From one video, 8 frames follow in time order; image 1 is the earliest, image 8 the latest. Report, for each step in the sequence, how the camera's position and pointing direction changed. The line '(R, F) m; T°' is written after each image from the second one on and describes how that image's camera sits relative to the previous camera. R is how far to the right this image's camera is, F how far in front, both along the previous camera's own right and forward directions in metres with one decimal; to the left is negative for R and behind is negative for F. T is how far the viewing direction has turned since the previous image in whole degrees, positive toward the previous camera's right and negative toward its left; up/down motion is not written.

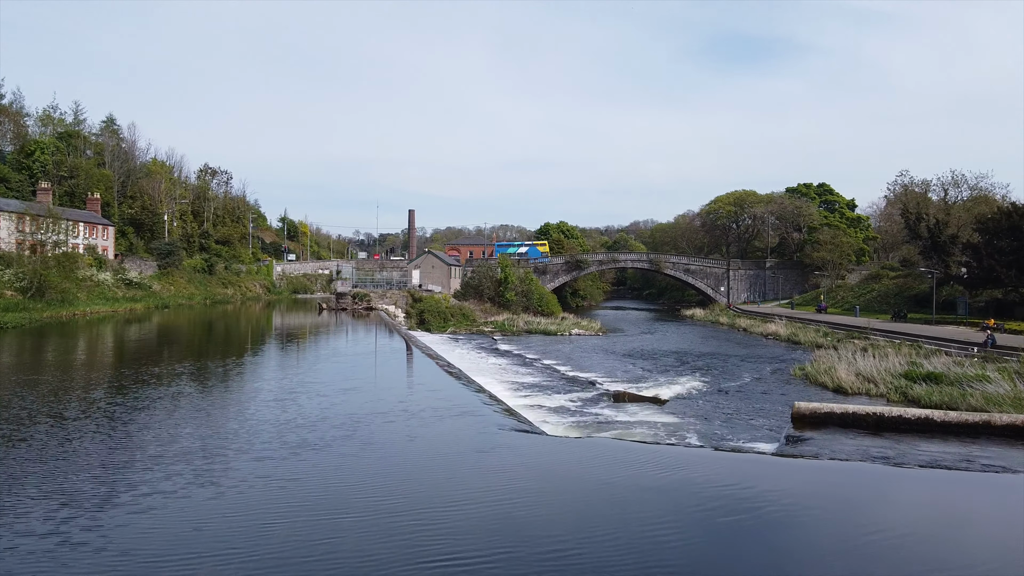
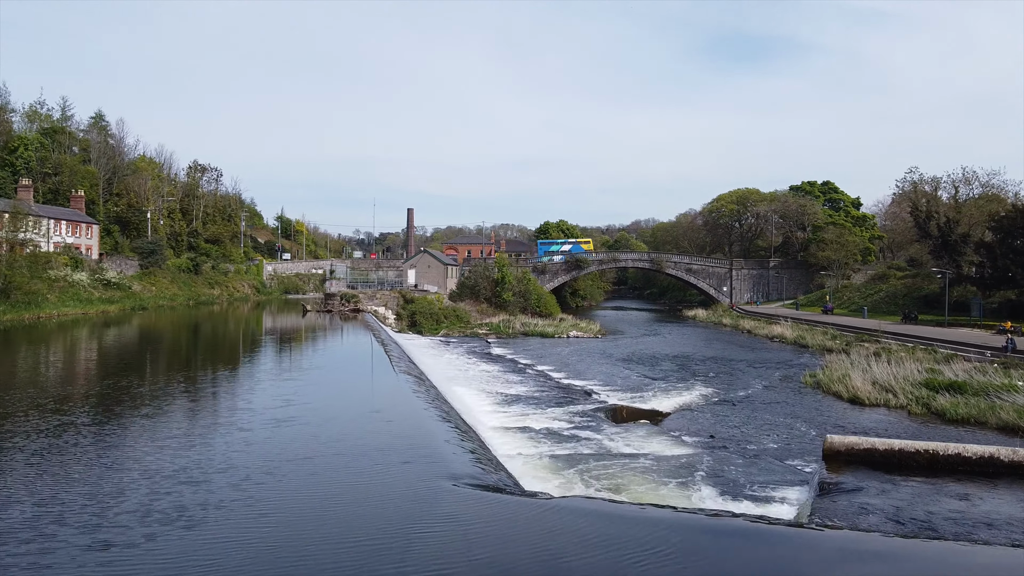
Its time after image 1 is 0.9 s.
(+0.4, +1.7) m; 0°
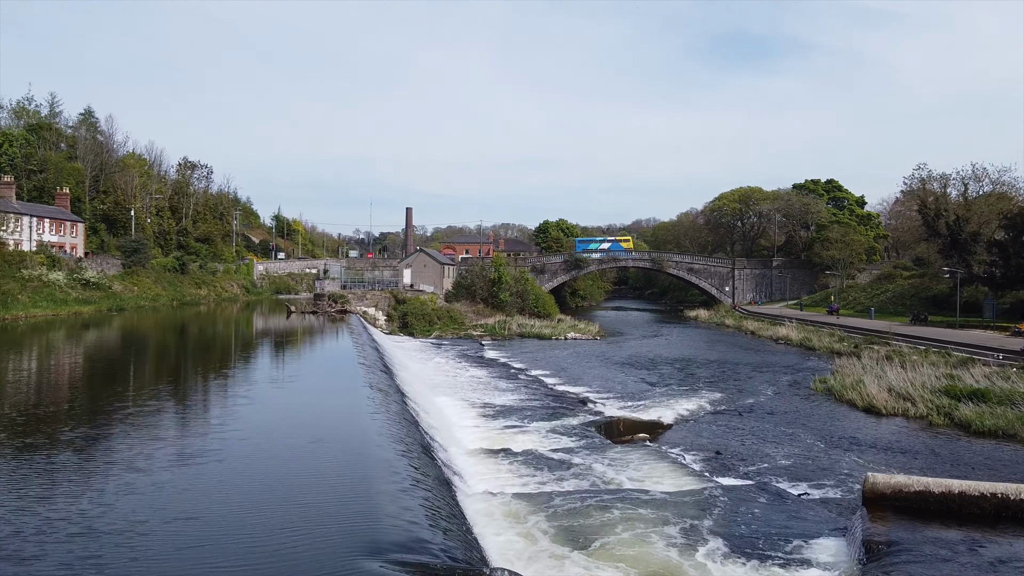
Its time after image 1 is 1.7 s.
(+0.3, +1.5) m; 0°
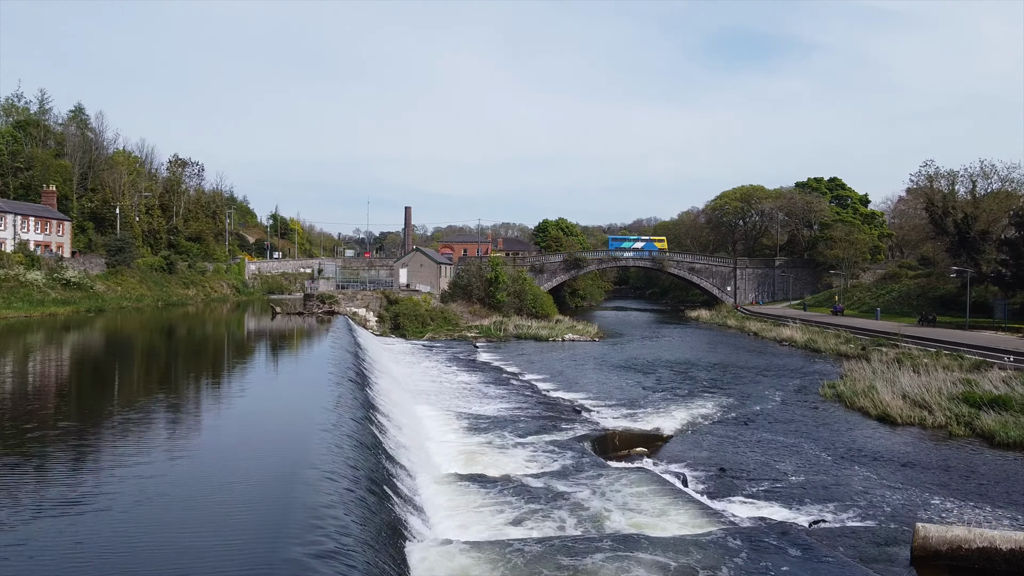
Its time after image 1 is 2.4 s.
(+0.3, +1.2) m; 0°
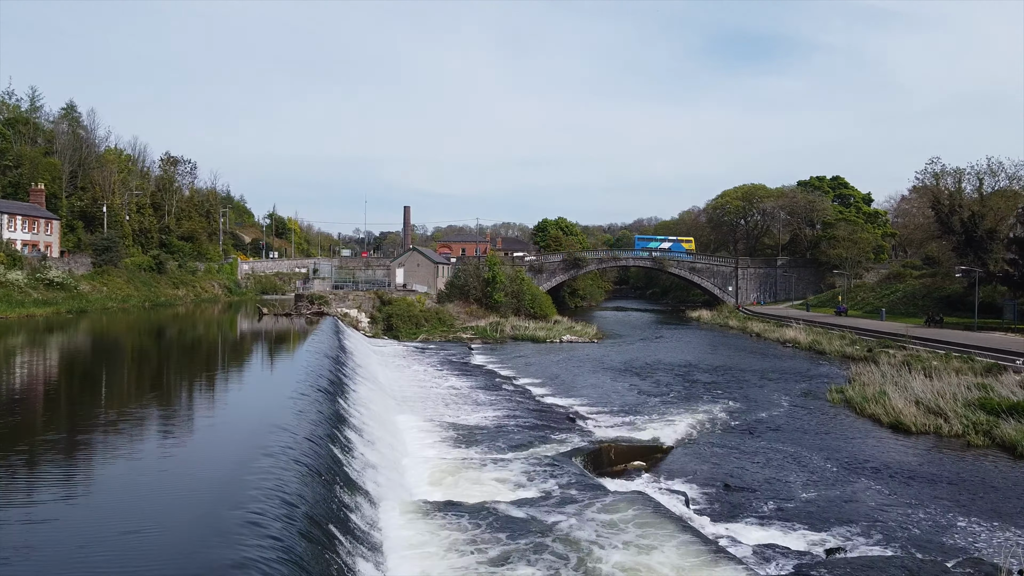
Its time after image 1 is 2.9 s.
(+0.3, +1.0) m; 0°
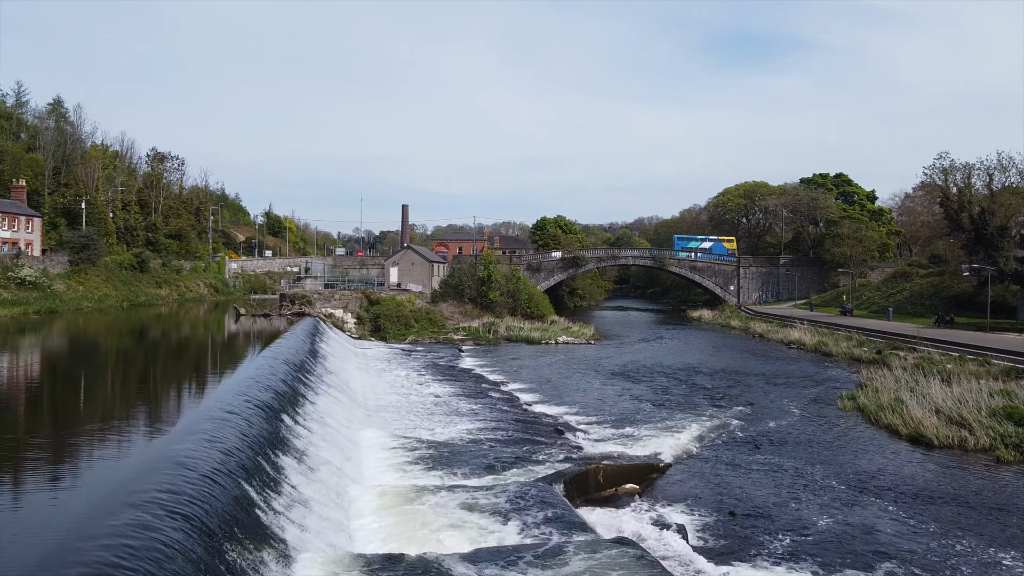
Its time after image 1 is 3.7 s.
(+0.4, +1.5) m; 0°
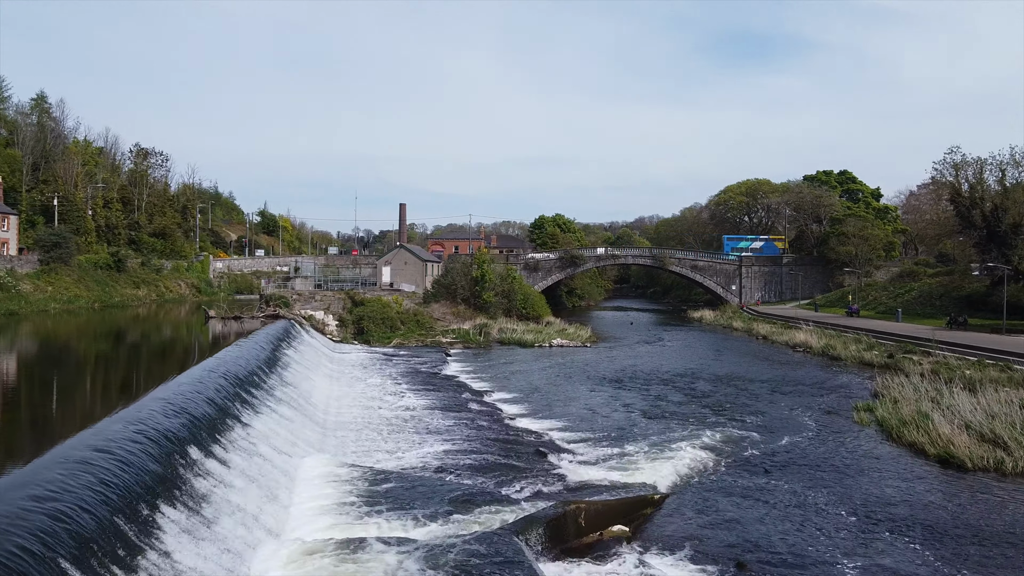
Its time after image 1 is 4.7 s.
(+0.5, +1.8) m; 0°
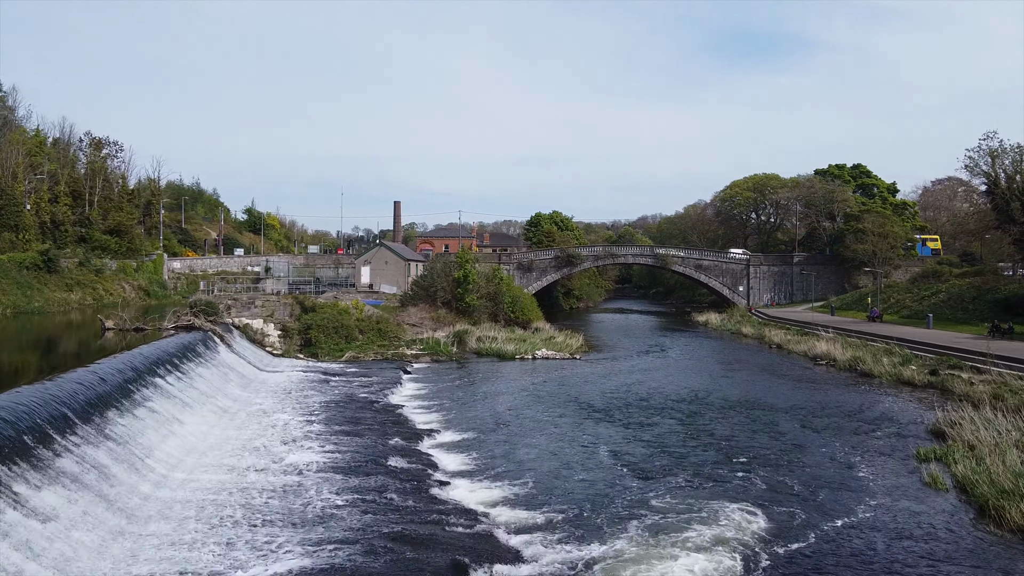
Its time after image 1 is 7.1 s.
(+1.3, +4.9) m; 0°
